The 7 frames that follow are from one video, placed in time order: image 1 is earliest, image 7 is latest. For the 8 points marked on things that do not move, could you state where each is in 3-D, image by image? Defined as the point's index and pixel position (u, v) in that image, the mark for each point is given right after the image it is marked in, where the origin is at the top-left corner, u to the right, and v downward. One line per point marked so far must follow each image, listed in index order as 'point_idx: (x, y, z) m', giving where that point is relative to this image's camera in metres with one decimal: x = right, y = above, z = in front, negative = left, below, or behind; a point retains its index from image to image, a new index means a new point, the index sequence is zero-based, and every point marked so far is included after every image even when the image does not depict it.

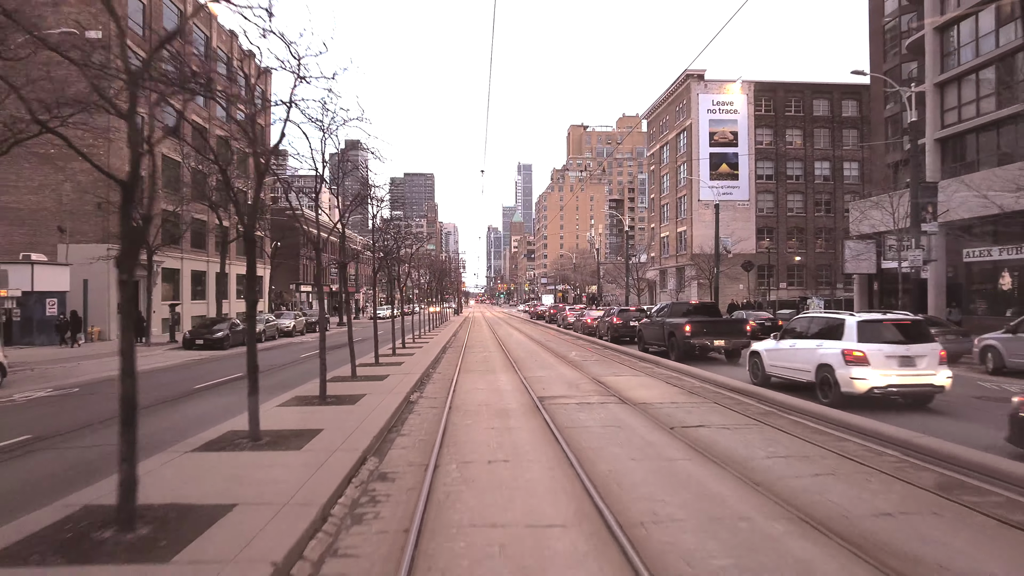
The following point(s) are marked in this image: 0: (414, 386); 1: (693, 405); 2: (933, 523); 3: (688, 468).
0: (-1.9, -1.9, +10.9) m
1: (+3.0, -2.0, +9.2) m
2: (+3.1, -1.9, +4.1) m
3: (+1.7, -2.0, +5.6) m
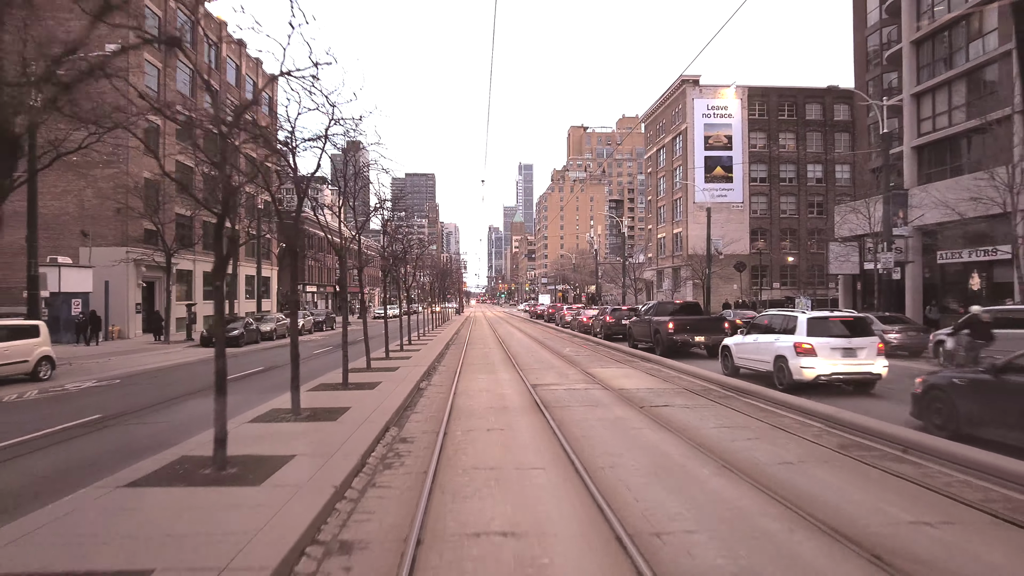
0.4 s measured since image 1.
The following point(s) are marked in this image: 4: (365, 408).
0: (-2.0, -2.0, +12.3) m
1: (+2.9, -2.0, +10.5) m
2: (+3.0, -1.9, +5.4) m
3: (+1.7, -2.0, +6.9) m
4: (-2.2, -1.8, +8.2) m
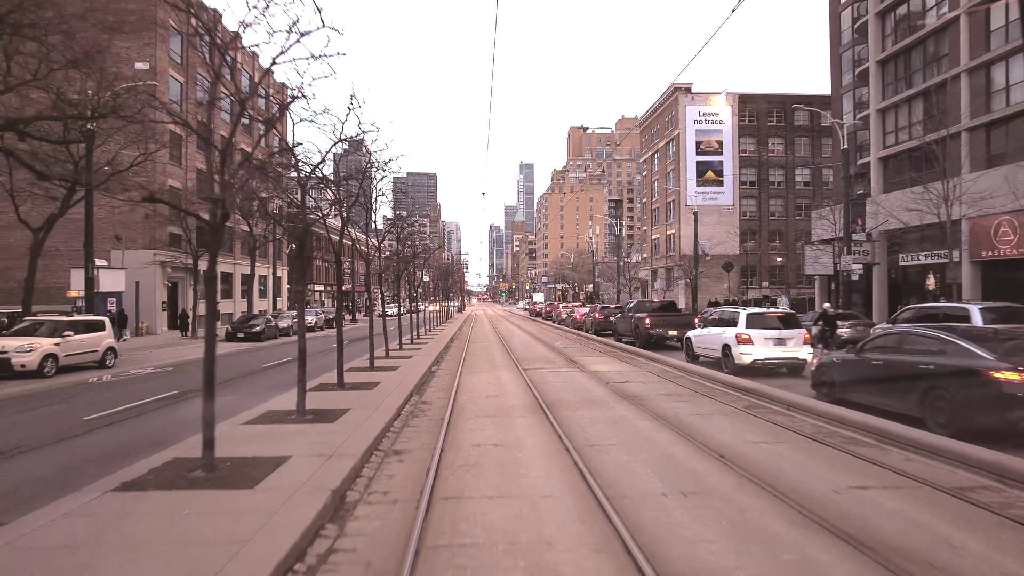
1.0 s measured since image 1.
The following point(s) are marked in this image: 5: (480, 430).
0: (-2.1, -2.0, +14.6) m
1: (+2.8, -2.0, +12.8) m
2: (+2.9, -1.9, +7.7) m
3: (+1.5, -2.1, +9.2) m
4: (-2.3, -1.9, +10.5) m
5: (-0.4, -1.9, +7.2) m
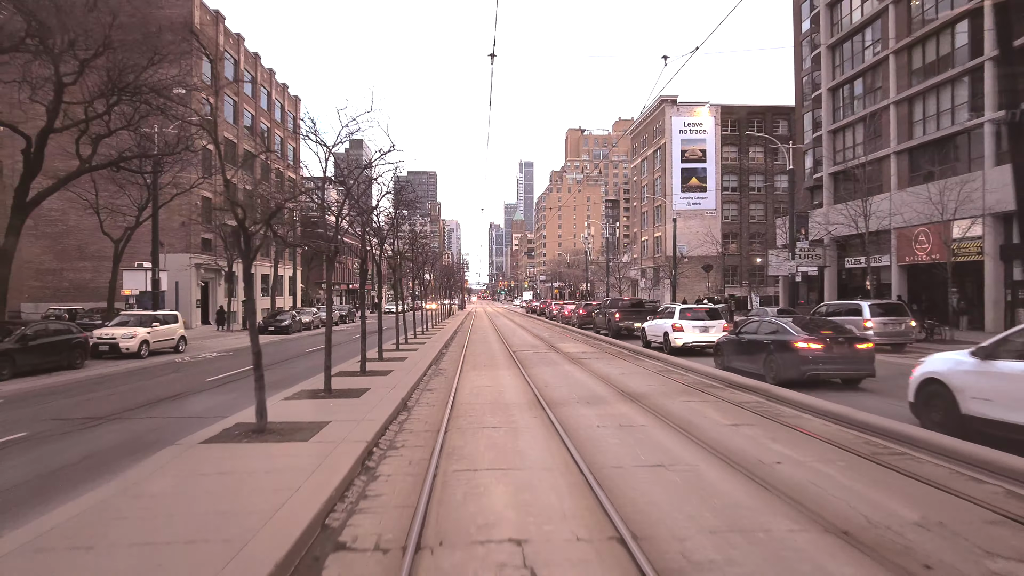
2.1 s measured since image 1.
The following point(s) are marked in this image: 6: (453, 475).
0: (-2.3, -2.0, +18.5) m
1: (+2.6, -2.1, +16.7) m
2: (+2.7, -2.0, +11.6) m
3: (+1.3, -2.1, +13.1) m
4: (-2.5, -1.9, +14.4) m
5: (-0.7, -2.0, +11.1) m
6: (-0.6, -1.9, +5.4) m
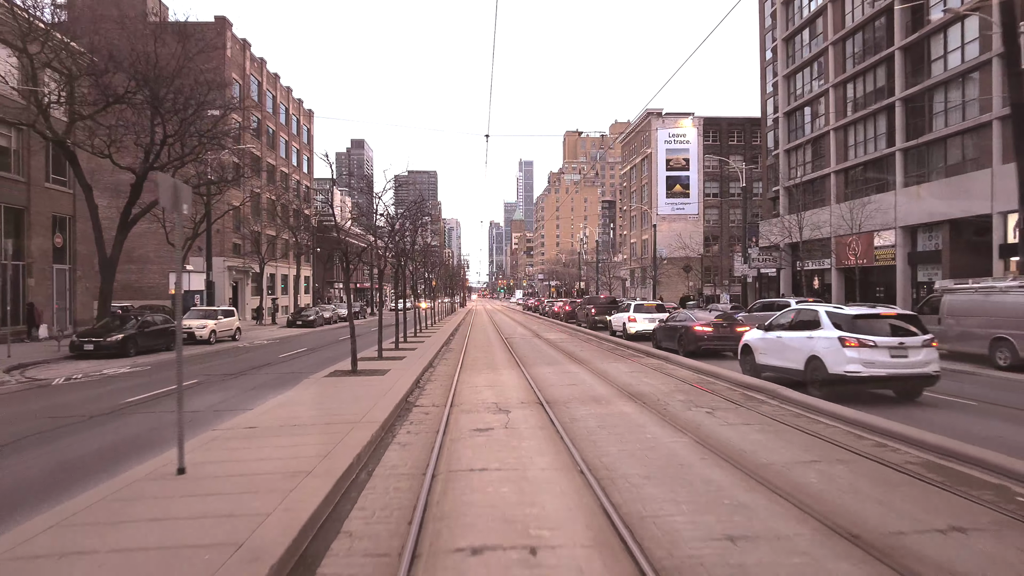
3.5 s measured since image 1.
0: (-2.6, -2.0, +23.0) m
1: (+2.3, -2.1, +21.2) m
2: (+2.4, -2.0, +16.1) m
3: (+1.0, -2.1, +17.7) m
4: (-2.8, -1.9, +18.9) m
5: (-1.0, -2.0, +15.7) m
6: (-0.8, -2.0, +10.0) m
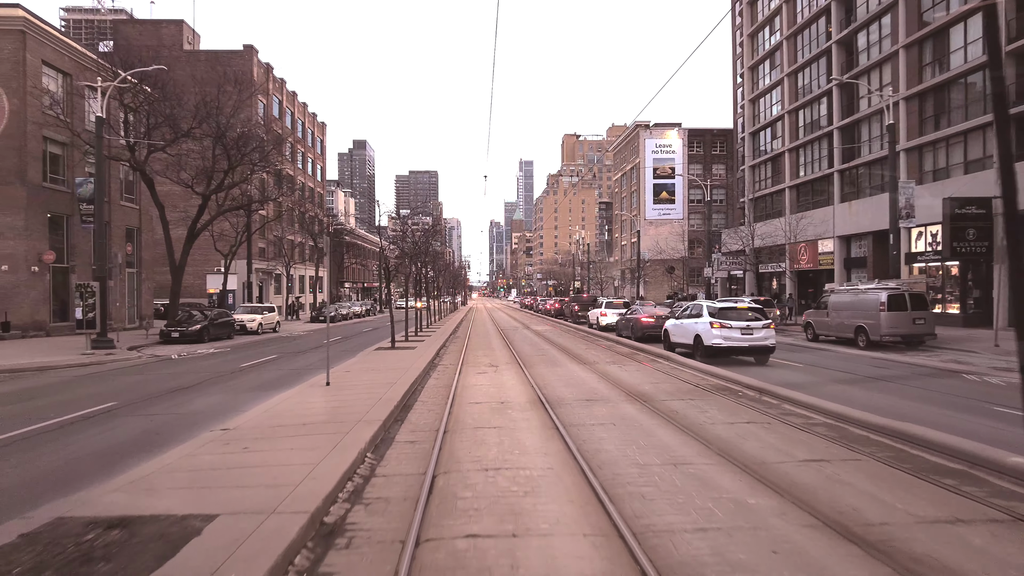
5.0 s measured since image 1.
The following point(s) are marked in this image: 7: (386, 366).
0: (-2.8, -2.1, +27.6) m
1: (+2.0, -2.1, +25.9) m
2: (+2.1, -2.0, +20.7) m
3: (+0.8, -2.2, +22.3) m
4: (-3.0, -2.0, +23.5) m
5: (-1.2, -2.0, +20.3) m
6: (-1.1, -2.0, +14.6) m
7: (-3.0, -1.8, +13.4) m
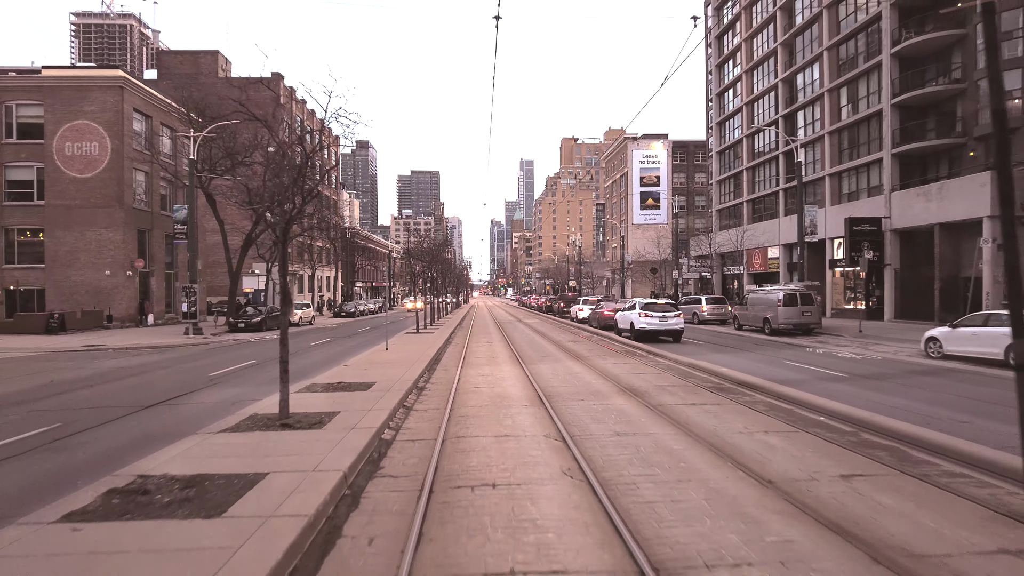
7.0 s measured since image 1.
0: (-3.1, -2.1, +33.3) m
1: (+1.7, -2.1, +31.5) m
2: (+1.8, -2.1, +26.4) m
3: (+0.5, -2.2, +27.9) m
4: (-3.3, -2.0, +29.2) m
5: (-1.5, -2.0, +25.9) m
6: (-1.4, -2.1, +20.2) m
7: (-3.3, -1.9, +19.1) m
